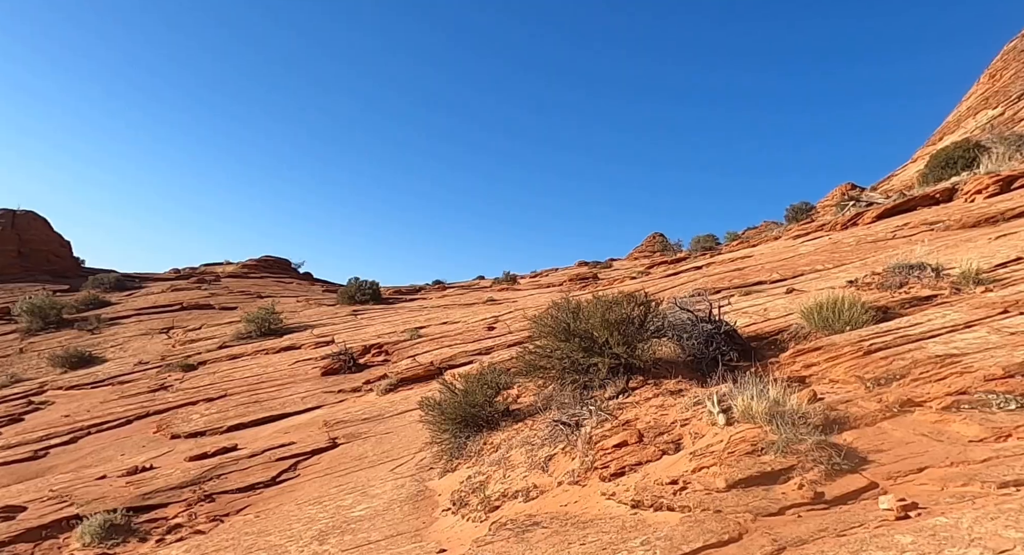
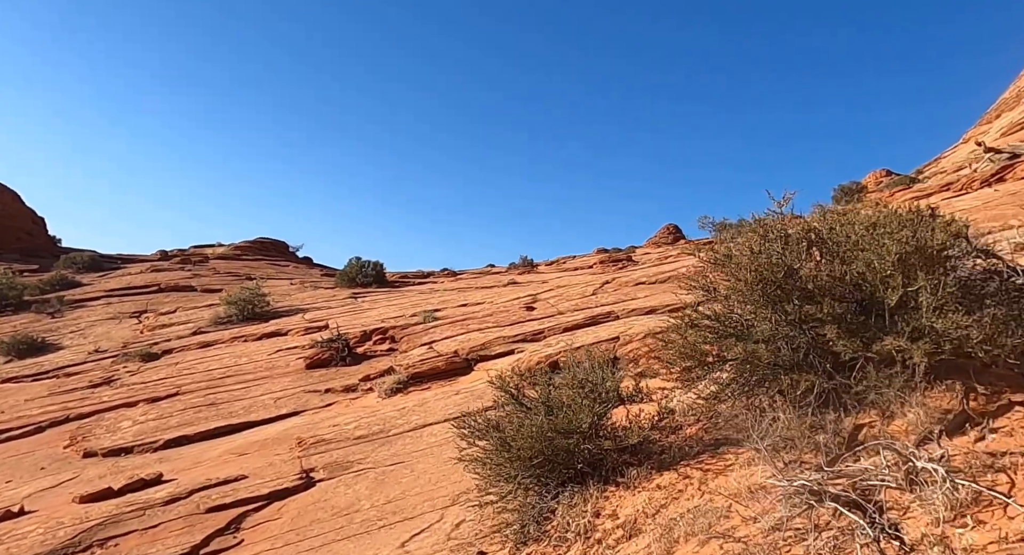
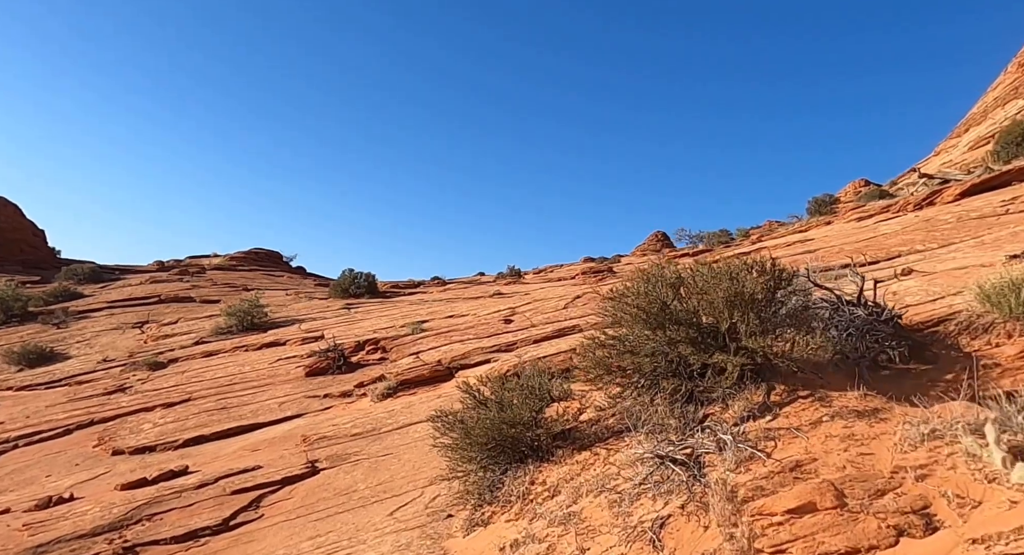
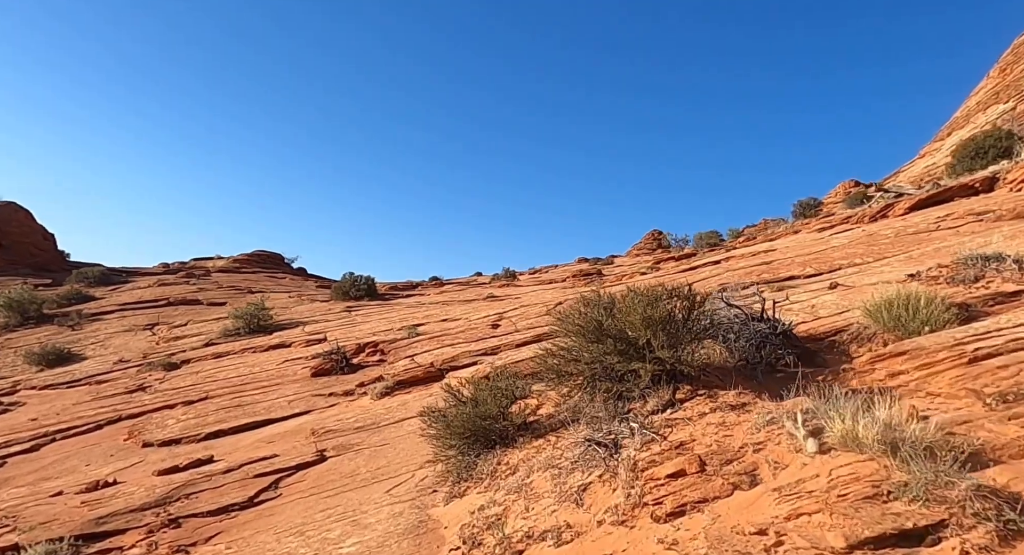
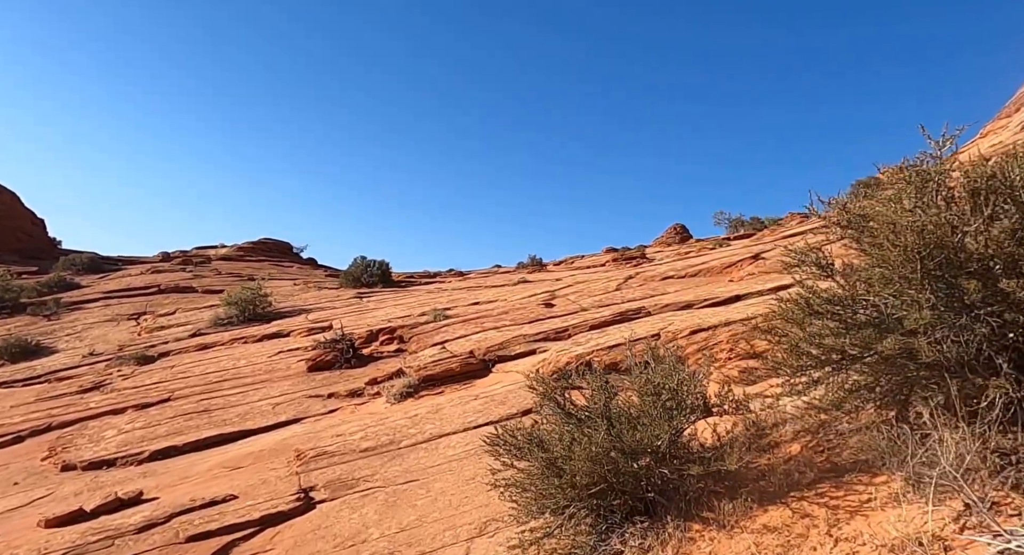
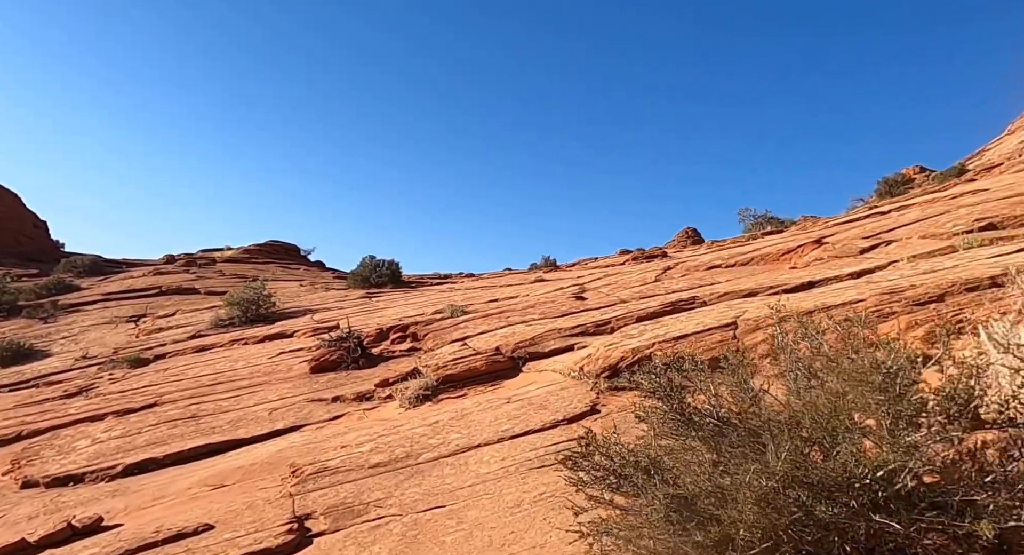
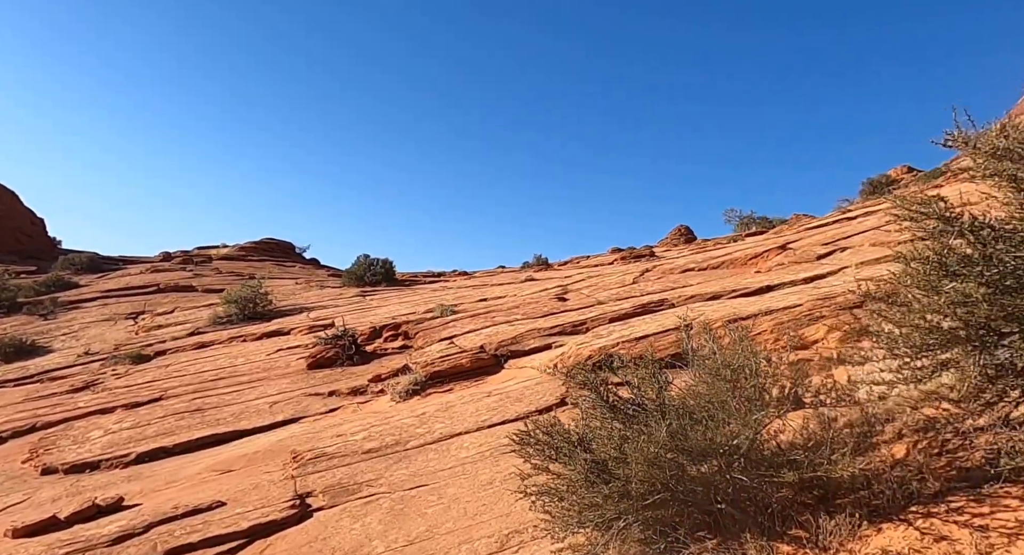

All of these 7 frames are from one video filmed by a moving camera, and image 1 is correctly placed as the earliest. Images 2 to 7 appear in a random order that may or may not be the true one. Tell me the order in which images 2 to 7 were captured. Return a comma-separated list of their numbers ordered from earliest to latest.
4, 3, 2, 5, 7, 6
